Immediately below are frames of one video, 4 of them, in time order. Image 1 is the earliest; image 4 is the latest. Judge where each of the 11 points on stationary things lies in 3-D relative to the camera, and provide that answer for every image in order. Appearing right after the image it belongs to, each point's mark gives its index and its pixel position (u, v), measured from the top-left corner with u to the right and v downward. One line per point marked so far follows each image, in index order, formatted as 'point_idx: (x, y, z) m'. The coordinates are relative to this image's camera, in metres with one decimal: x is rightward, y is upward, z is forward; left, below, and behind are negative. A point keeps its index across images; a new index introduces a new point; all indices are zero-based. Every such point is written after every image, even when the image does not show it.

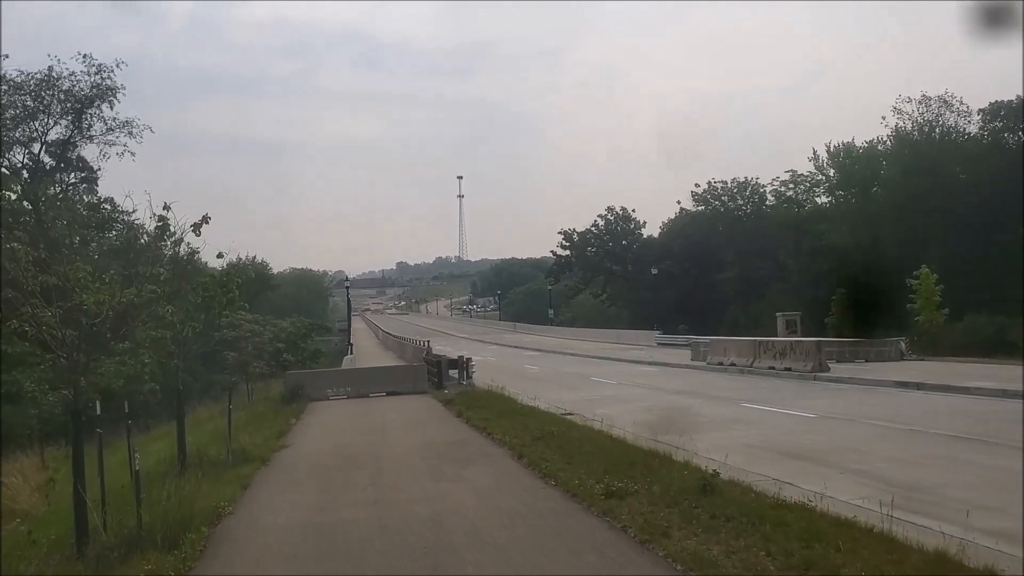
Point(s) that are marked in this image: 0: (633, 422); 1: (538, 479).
0: (+2.2, -2.4, +15.2) m
1: (+0.3, -2.3, +9.9) m
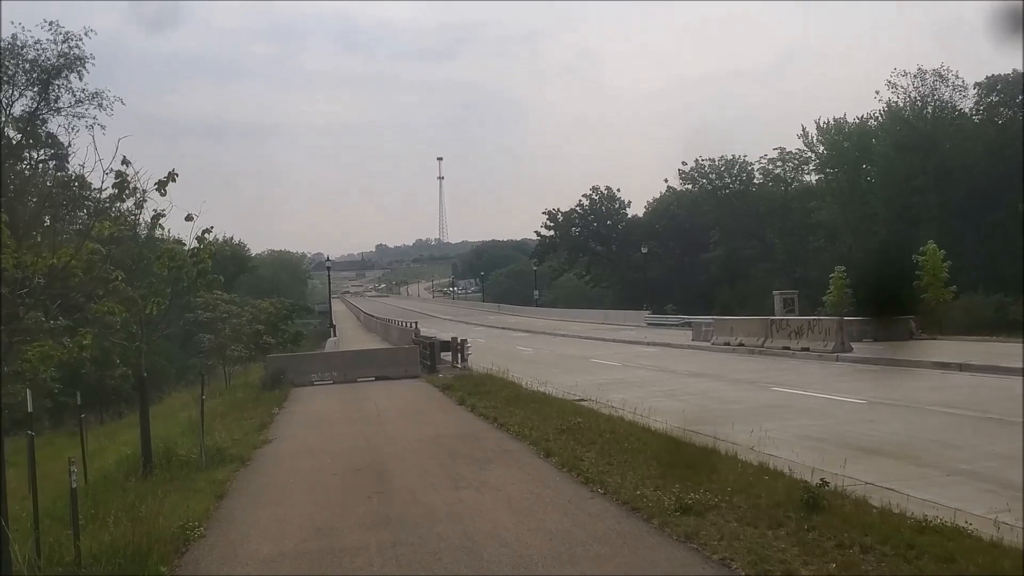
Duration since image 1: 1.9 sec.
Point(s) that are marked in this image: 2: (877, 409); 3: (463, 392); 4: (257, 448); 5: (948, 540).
0: (+2.4, -2.0, +13.5) m
1: (+0.7, -1.9, +8.2) m
2: (+5.5, -1.8, +12.9) m
3: (-1.0, -2.2, +17.8) m
4: (-3.6, -2.3, +11.9) m
5: (+2.8, -1.6, +5.3) m
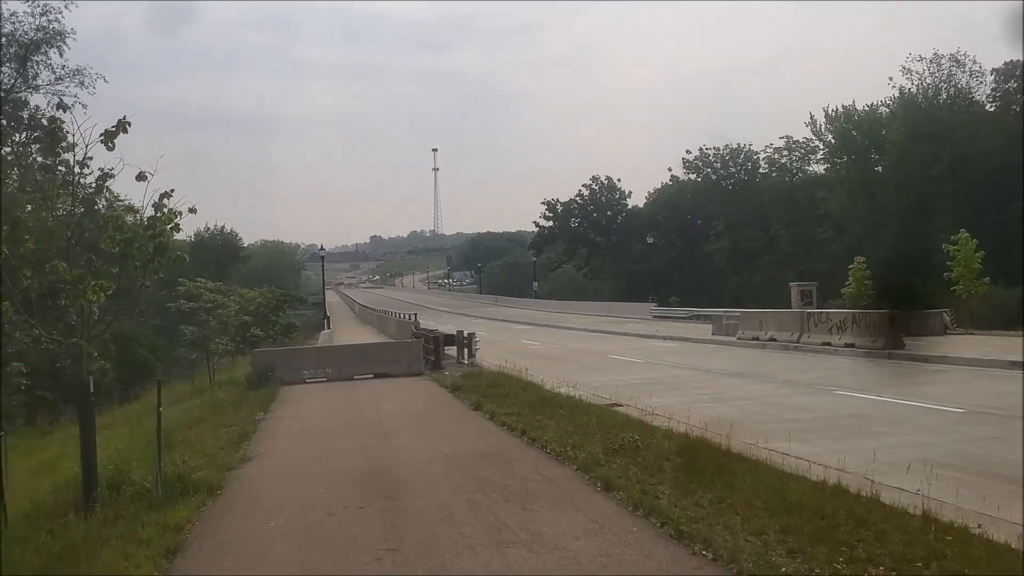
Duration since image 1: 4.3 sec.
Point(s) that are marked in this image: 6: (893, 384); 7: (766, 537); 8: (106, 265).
0: (+2.8, -1.8, +11.2) m
1: (+1.1, -1.8, +5.9) m
2: (+6.0, -1.7, +10.6) m
3: (-0.6, -2.0, +15.5) m
4: (-3.2, -2.1, +9.6) m
5: (+3.2, -1.5, +3.0) m
6: (+6.9, -1.7, +15.0) m
7: (+1.7, -1.7, +5.6) m
8: (-4.2, +0.3, +8.7) m
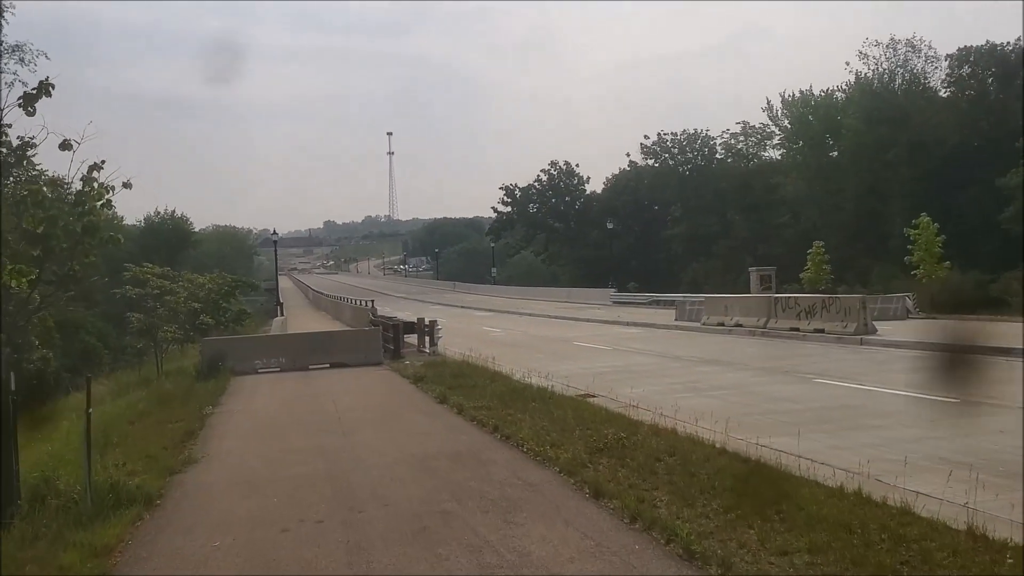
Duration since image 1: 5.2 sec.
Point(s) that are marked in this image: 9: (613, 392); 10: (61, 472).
0: (+2.5, -1.6, +10.5) m
1: (+1.0, -1.7, +5.1) m
2: (+5.6, -1.5, +10.1) m
3: (-1.2, -1.7, +14.6) m
4: (-3.5, -1.9, +8.6) m
5: (+3.3, -1.4, +2.3) m
6: (+6.3, -1.5, +14.5) m
7: (+1.6, -1.6, +4.9) m
8: (-4.4, +0.4, +7.6) m
9: (+1.6, -1.6, +13.1) m
10: (-4.7, -1.9, +8.7) m
